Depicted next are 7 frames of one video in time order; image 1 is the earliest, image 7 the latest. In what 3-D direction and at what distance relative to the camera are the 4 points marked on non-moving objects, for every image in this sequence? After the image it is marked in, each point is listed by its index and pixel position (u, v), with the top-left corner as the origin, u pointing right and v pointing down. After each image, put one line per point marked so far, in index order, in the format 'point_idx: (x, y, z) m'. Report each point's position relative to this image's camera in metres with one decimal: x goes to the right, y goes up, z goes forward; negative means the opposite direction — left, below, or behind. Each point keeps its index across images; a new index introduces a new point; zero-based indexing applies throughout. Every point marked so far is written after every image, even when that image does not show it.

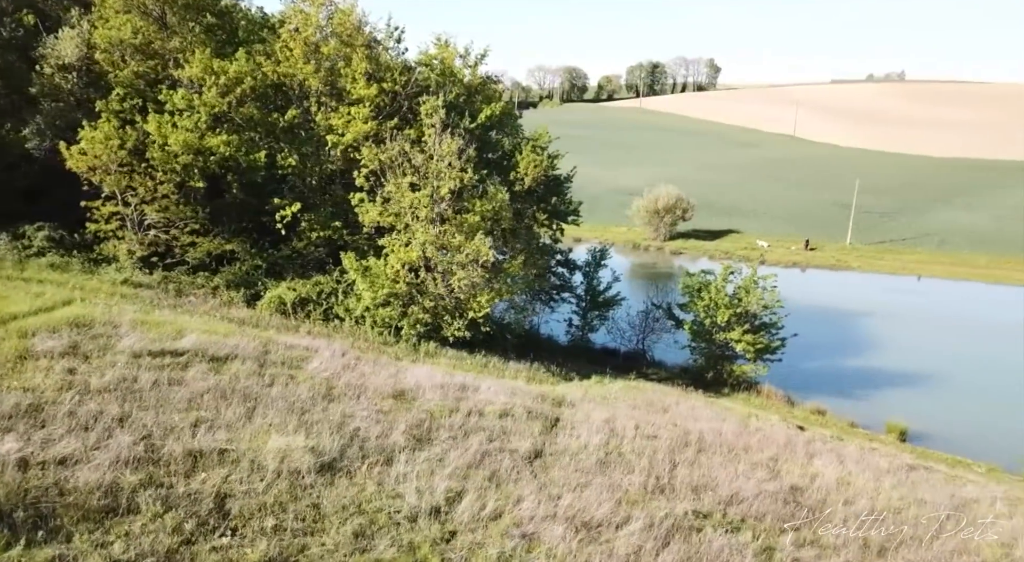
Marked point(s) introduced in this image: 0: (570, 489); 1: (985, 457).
0: (+1.0, -3.4, +13.0) m
1: (+11.8, -4.4, +19.8) m
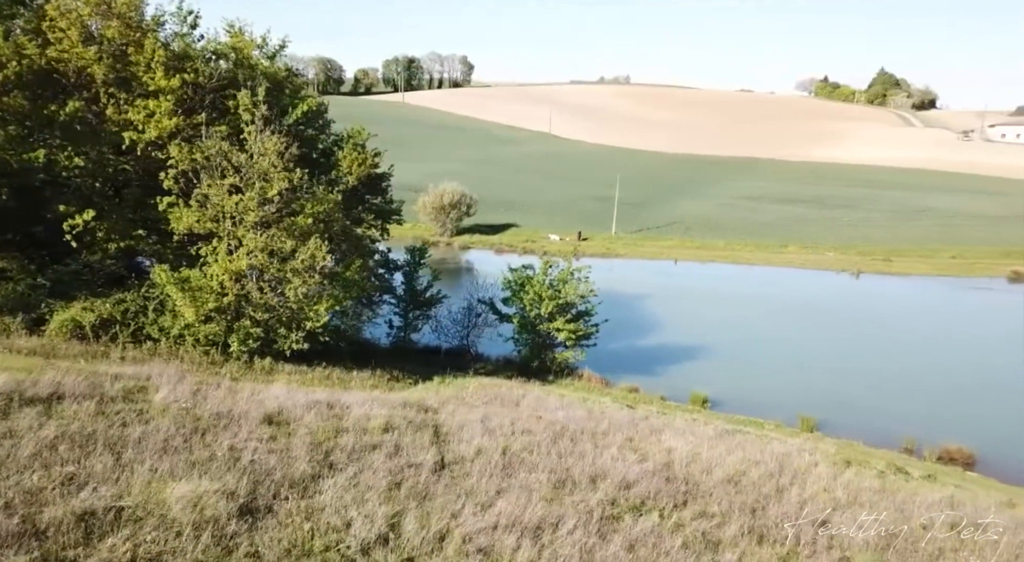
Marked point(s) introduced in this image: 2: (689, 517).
0: (-0.3, -3.6, +13.2) m
1: (+7.6, -3.9, +23.3) m
2: (+3.1, -4.1, +13.9) m
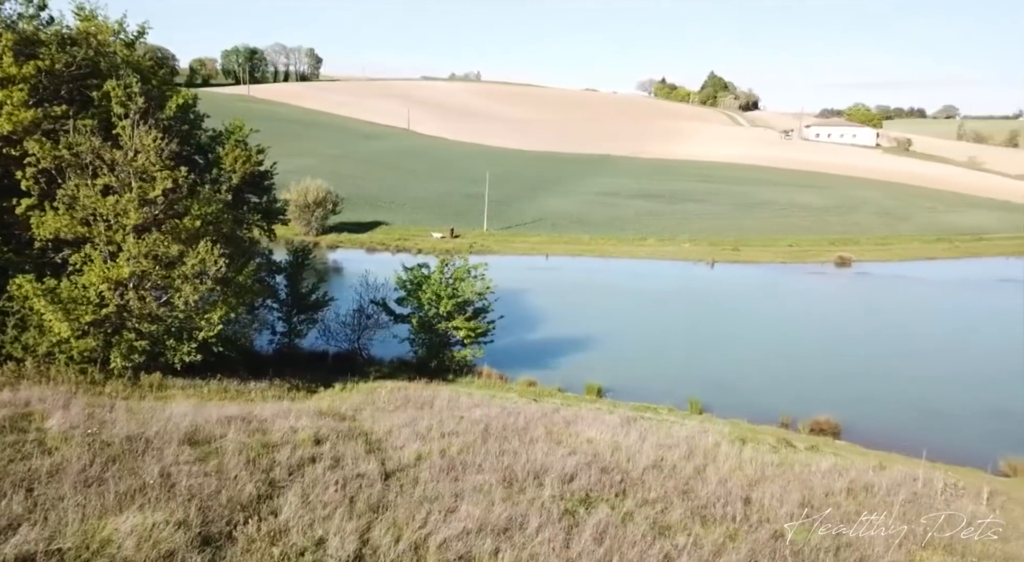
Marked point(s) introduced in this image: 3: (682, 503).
0: (-1.0, -3.6, +12.9) m
1: (+4.6, -3.7, +24.5) m
2: (+2.2, -4.0, +14.4) m
3: (+3.2, -4.2, +14.9) m
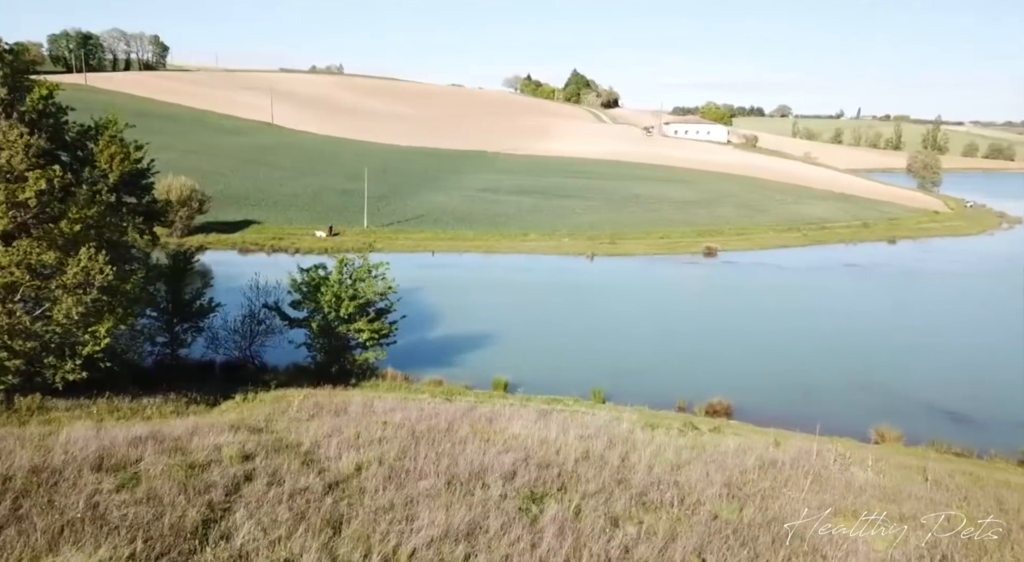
0: (-1.6, -3.6, +12.5) m
1: (+1.6, -3.5, +24.9) m
2: (+1.2, -3.9, +14.5) m
3: (+2.1, -4.0, +15.2) m
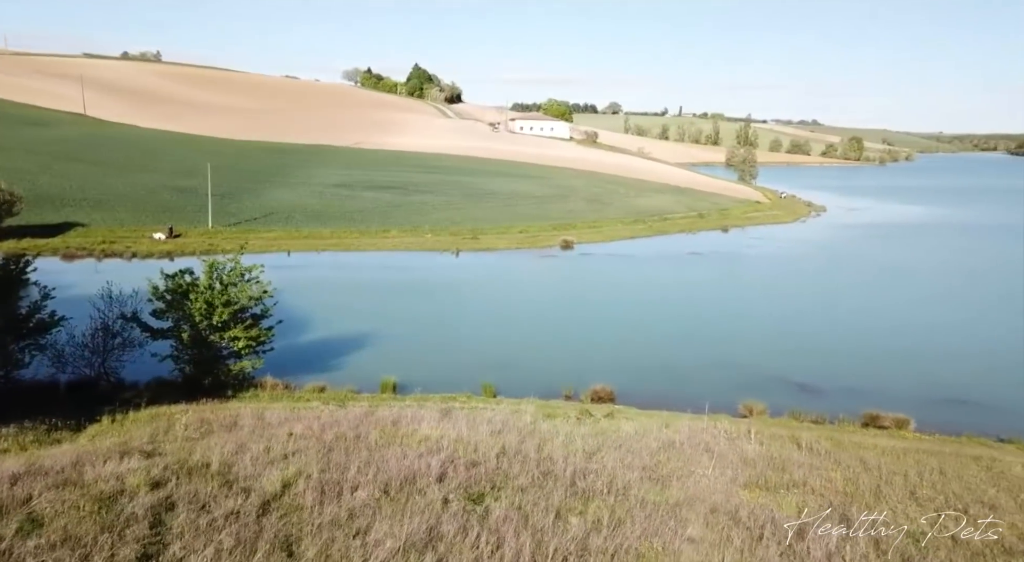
0: (-2.3, -3.6, +11.7) m
1: (-1.8, -3.4, +24.6) m
2: (0.0, -3.8, +14.4) m
3: (+0.7, -3.9, +15.2) m
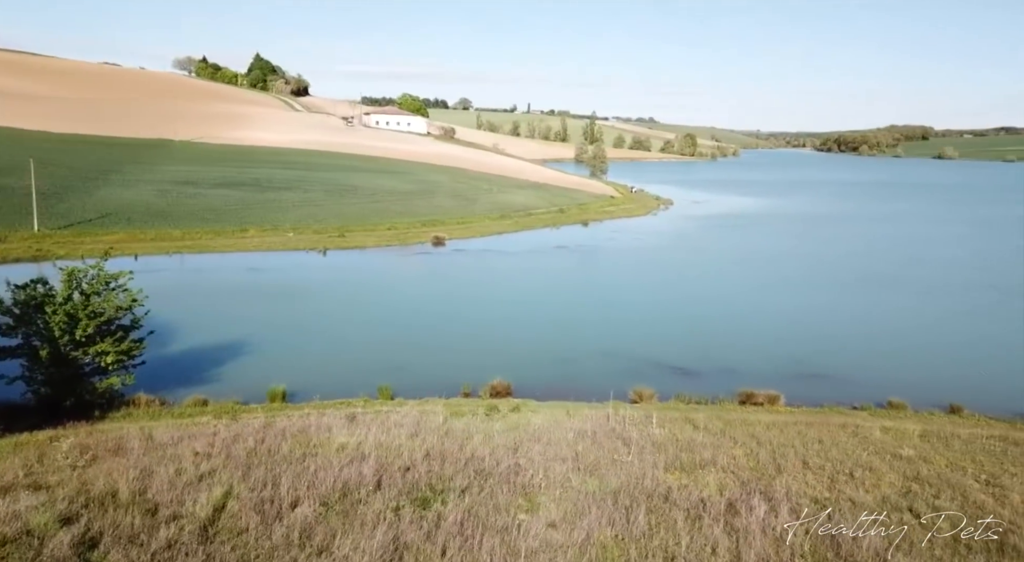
0: (-2.7, -3.6, +10.8) m
1: (-4.9, -3.3, +23.5) m
2: (-0.9, -3.7, +13.9) m
3: (-0.4, -3.8, +14.8) m
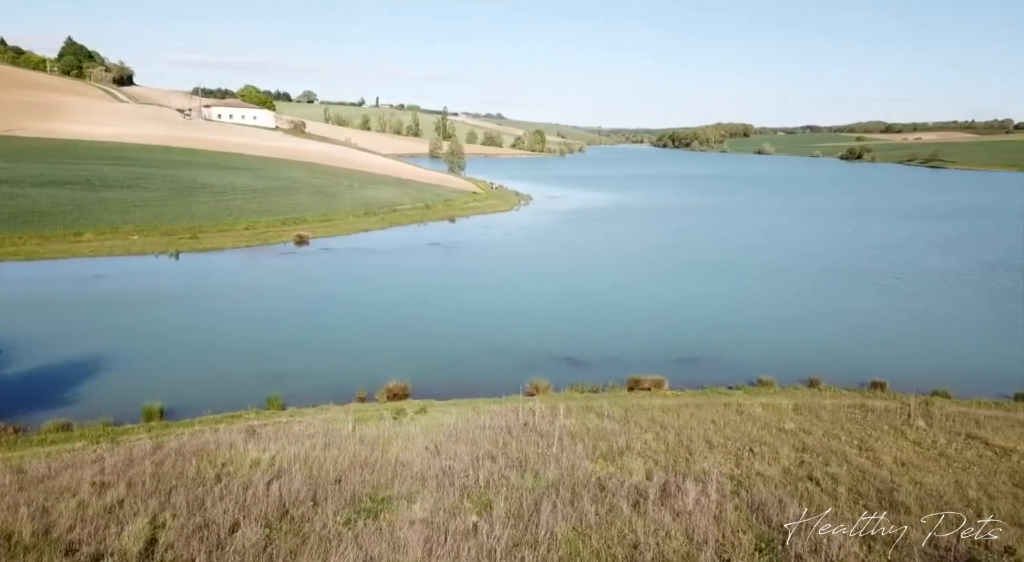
0: (-2.9, -3.5, +9.7) m
1: (-7.6, -3.4, +21.7) m
2: (-1.8, -3.6, +13.1) m
3: (-1.4, -3.7, +14.1) m
